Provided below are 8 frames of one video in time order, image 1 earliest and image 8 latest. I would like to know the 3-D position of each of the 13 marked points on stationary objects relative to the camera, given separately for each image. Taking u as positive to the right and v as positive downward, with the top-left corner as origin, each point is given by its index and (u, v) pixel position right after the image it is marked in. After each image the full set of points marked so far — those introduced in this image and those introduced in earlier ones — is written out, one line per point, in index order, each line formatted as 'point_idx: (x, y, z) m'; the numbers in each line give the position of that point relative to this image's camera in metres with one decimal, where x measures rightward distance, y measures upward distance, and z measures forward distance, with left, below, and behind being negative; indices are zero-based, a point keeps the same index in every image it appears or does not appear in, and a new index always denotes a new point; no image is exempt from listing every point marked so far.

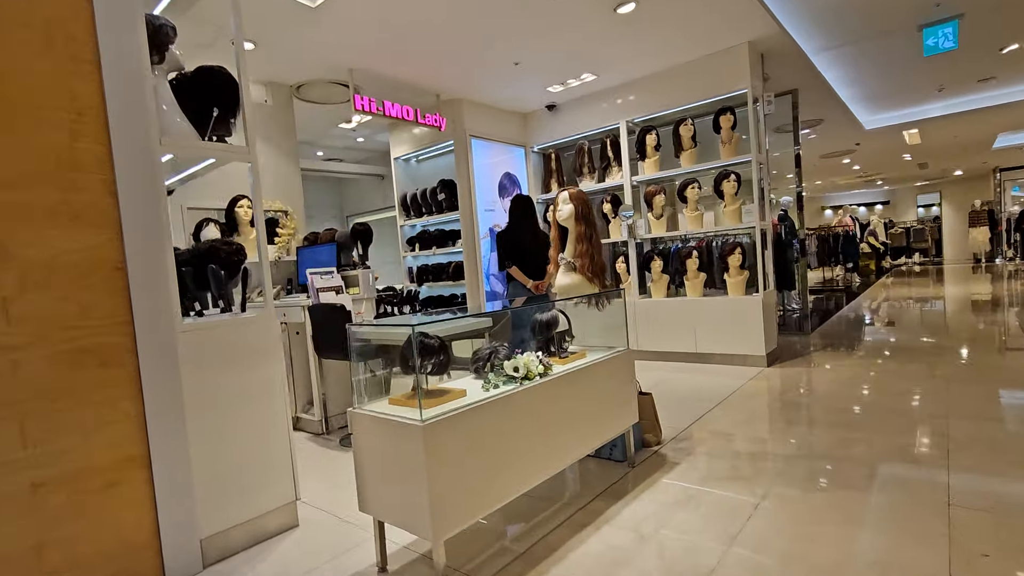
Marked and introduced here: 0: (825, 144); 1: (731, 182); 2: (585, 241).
0: (+5.8, +2.7, +9.6) m
1: (+1.9, +1.0, +4.6) m
2: (+0.3, +0.2, +2.5) m
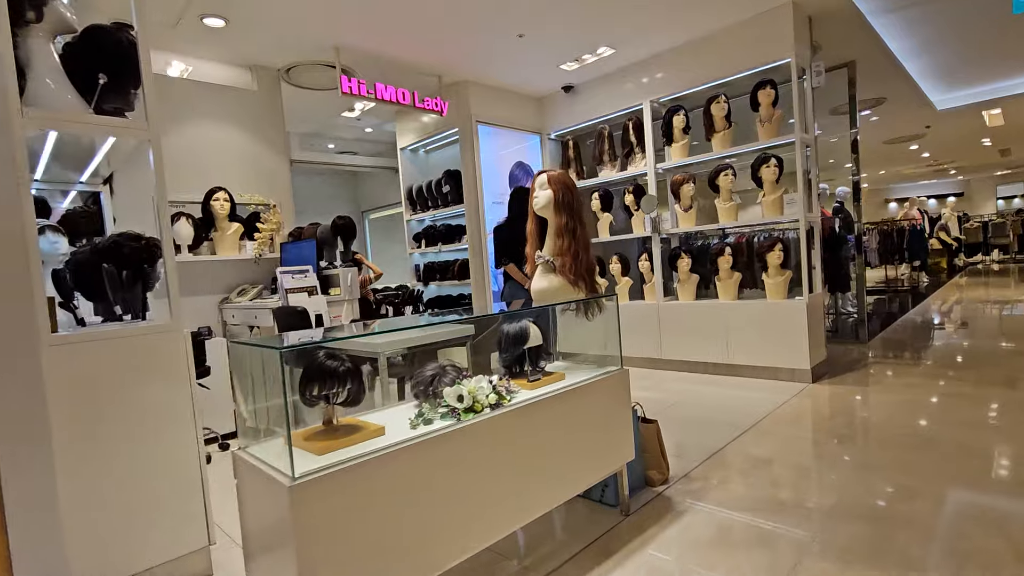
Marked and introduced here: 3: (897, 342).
0: (+6.3, +2.7, +8.6) m
1: (+2.0, +0.9, +4.0) m
2: (+0.2, +0.2, +2.0) m
3: (+5.8, -0.8, +7.7) m
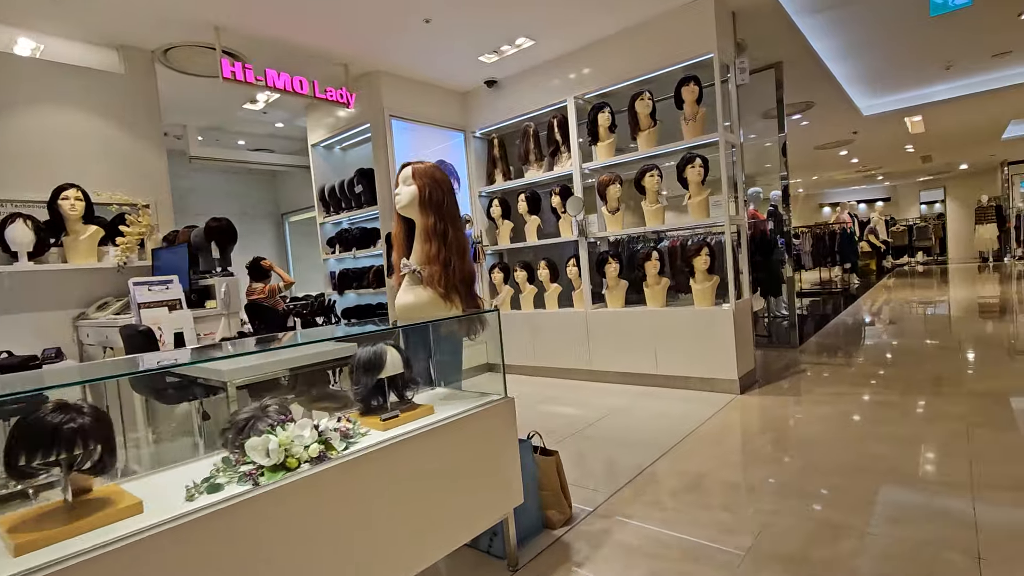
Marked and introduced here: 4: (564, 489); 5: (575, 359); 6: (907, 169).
0: (+5.2, +2.6, +8.7) m
1: (+1.4, +0.9, +3.8) m
2: (-0.3, +0.2, +1.7) m
3: (+4.9, -0.8, +7.8) m
4: (+0.2, -0.8, +2.1) m
5: (+0.6, -0.6, +4.6) m
6: (+10.9, +3.3, +14.2) m
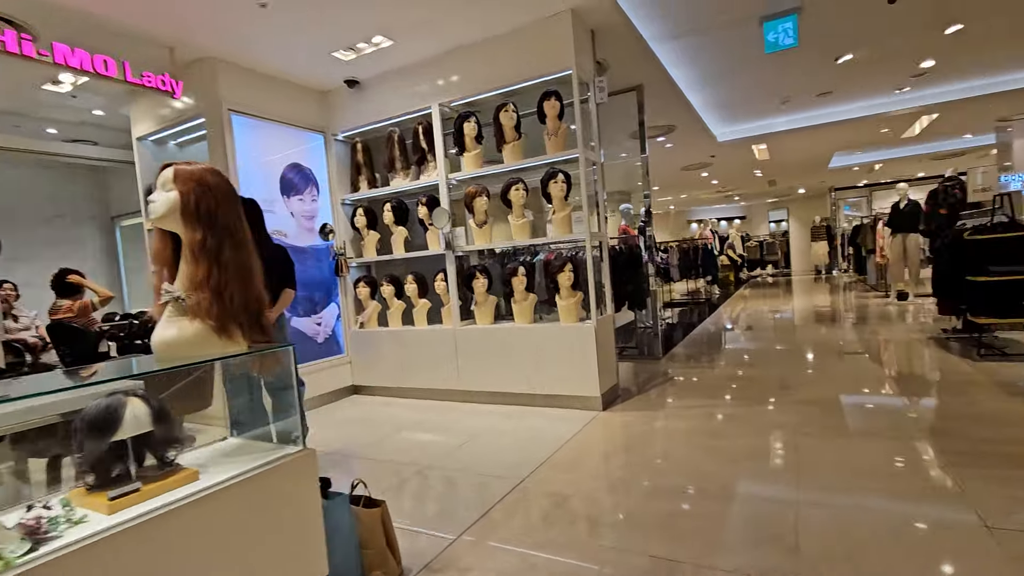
0: (+3.1, +2.4, +9.4) m
1: (+0.3, +0.8, +3.8) m
2: (-0.8, +0.1, +1.4) m
3: (+3.0, -1.0, +8.4) m
4: (-0.4, -0.9, +1.8) m
5: (-0.6, -0.8, +4.3) m
6: (+7.6, +3.0, +15.9) m
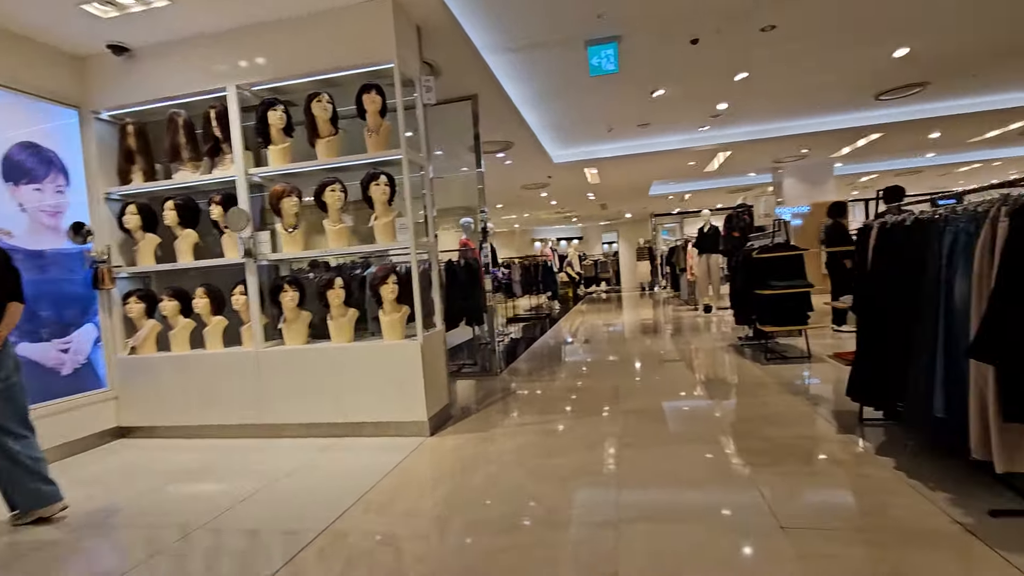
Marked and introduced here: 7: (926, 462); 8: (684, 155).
0: (+0.2, +2.1, +9.6) m
1: (-0.9, +0.7, +3.4) m
2: (-1.3, +0.1, +0.7) m
3: (+0.4, -1.2, +8.5) m
4: (-1.0, -0.9, +1.2) m
5: (-1.9, -0.9, +3.6) m
6: (+2.7, +2.5, +17.2) m
7: (+2.0, -0.8, +2.5) m
8: (+3.0, +2.3, +9.1) m
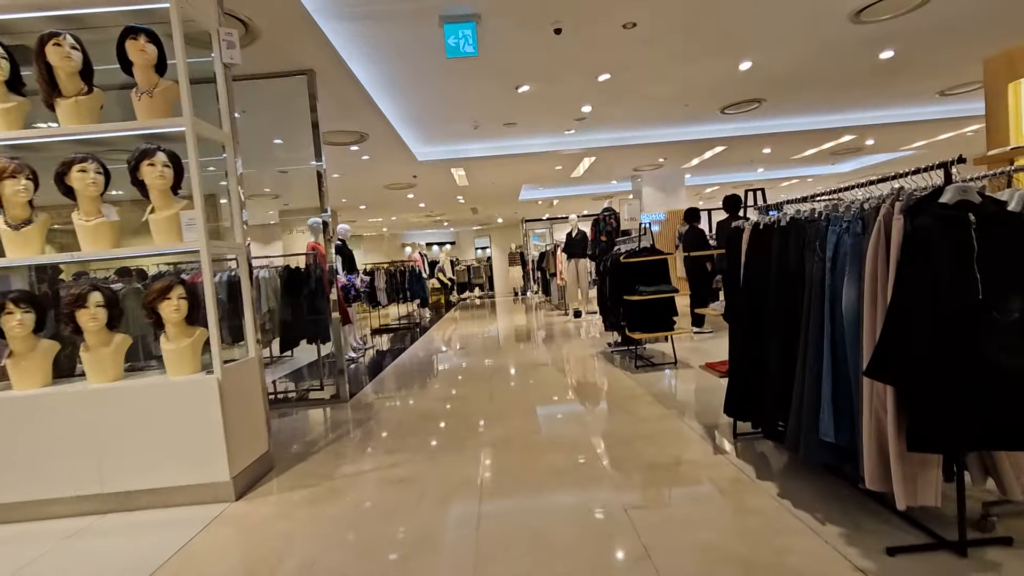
0: (-2.2, +2.0, +8.8) m
1: (-1.7, +0.6, +2.5) m
2: (-1.5, 0.0, -0.2) m
3: (-1.7, -1.4, +7.8) m
4: (-1.4, -1.0, +0.3) m
5: (-2.8, -1.0, +2.5) m
6: (-1.6, +2.3, +16.8) m
7: (+1.3, -0.9, +2.3) m
8: (+0.7, +2.3, +9.0) m
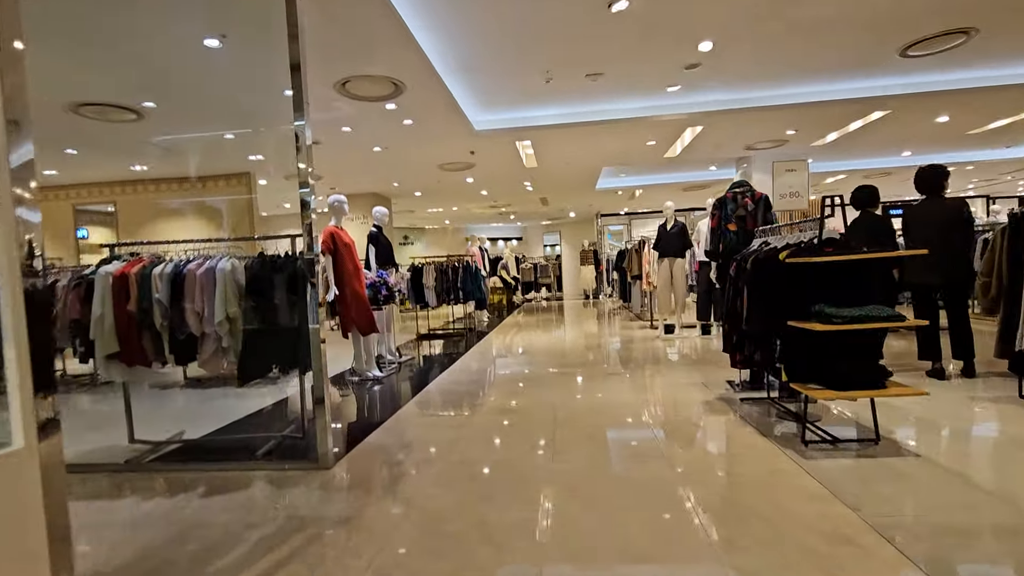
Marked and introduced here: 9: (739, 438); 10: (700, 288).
0: (-1.1, +2.0, +7.3) m
1: (-1.5, +0.6, +0.9) m
2: (-1.7, 0.0, -1.8) m
3: (-0.8, -1.4, +6.1) m
4: (-1.5, -1.0, -1.3) m
5: (-2.6, -0.9, +1.0) m
6: (+0.6, +2.3, +15.0) m
7: (+1.4, -1.0, +0.3) m
8: (+1.8, +2.2, +7.0) m
9: (+1.5, -1.0, +3.4) m
10: (+2.6, 0.0, +7.0) m
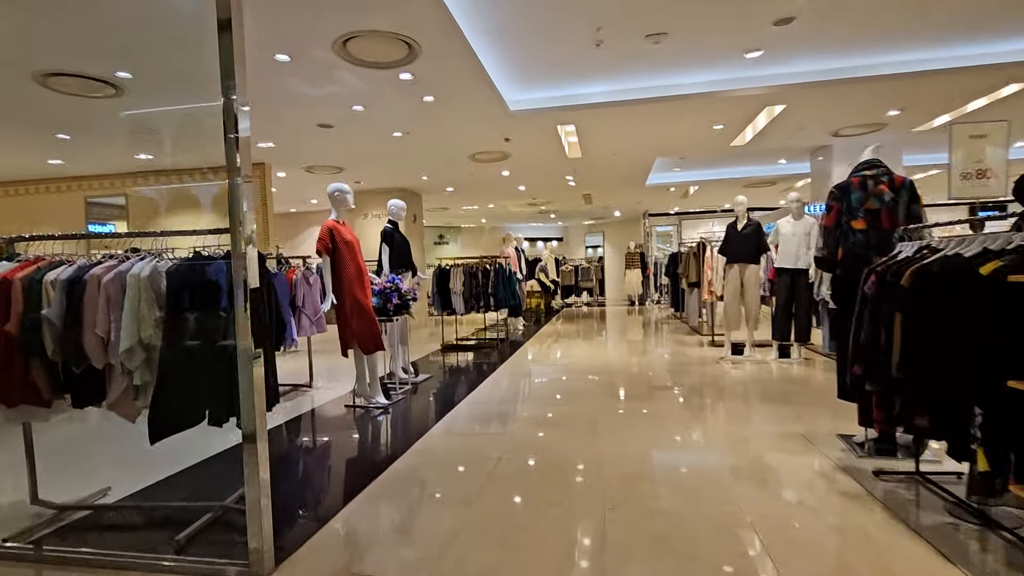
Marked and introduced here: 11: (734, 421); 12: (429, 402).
0: (-0.6, +1.9, +6.3) m
1: (-1.5, +0.5, 0.0) m
2: (-1.9, 0.0, -2.7) m
3: (-0.5, -1.5, +5.2) m
4: (-1.7, -1.0, -2.2) m
5: (-2.6, -1.0, +0.2) m
6: (+1.7, +2.2, +13.9) m
7: (+1.3, -1.1, -0.8) m
8: (+2.3, +2.0, +5.8) m
9: (+1.7, -1.1, +2.3) m
10: (+3.0, -0.1, +5.8) m
11: (+1.9, -1.3, +4.3) m
12: (-0.9, -1.2, +5.3) m
